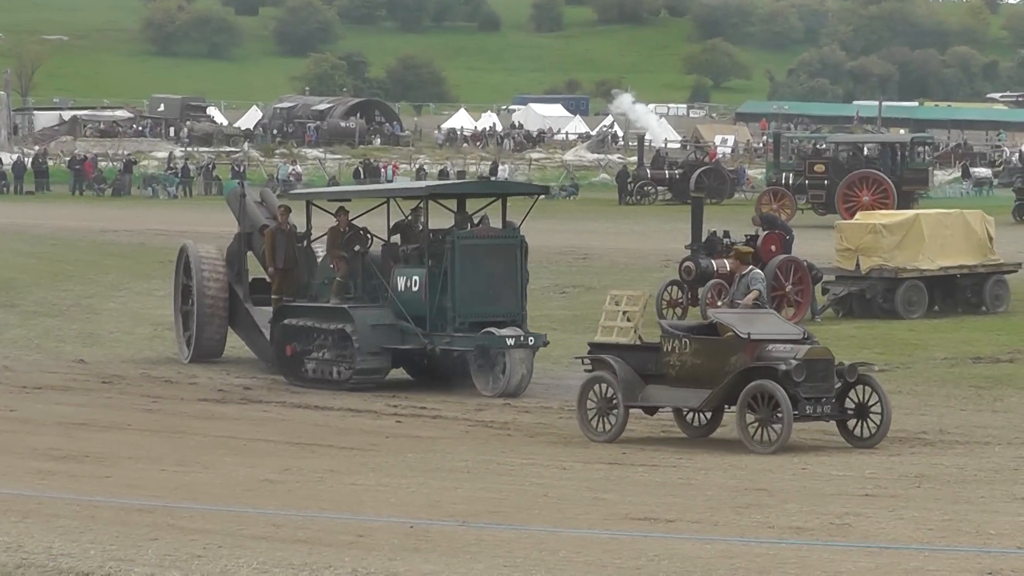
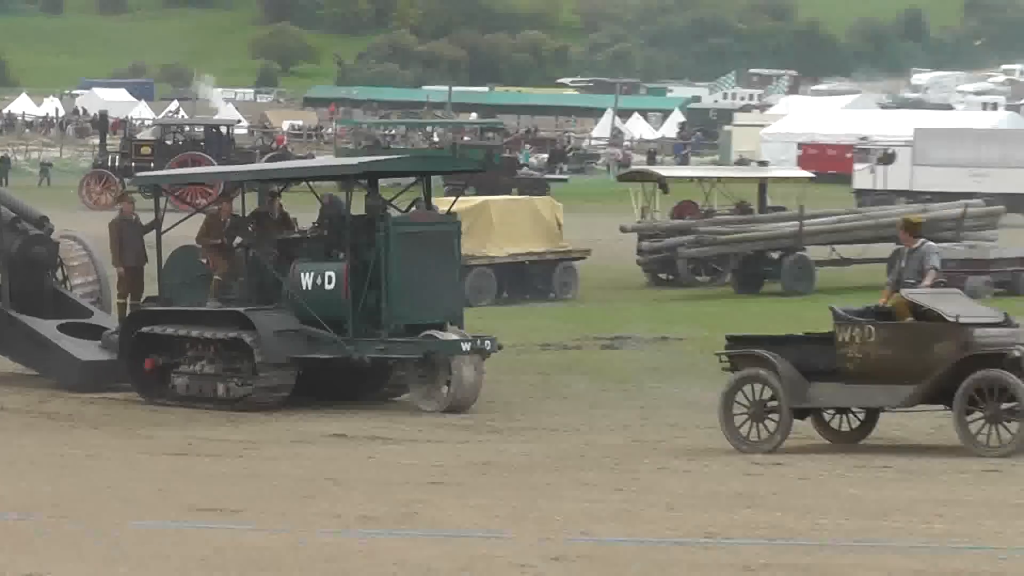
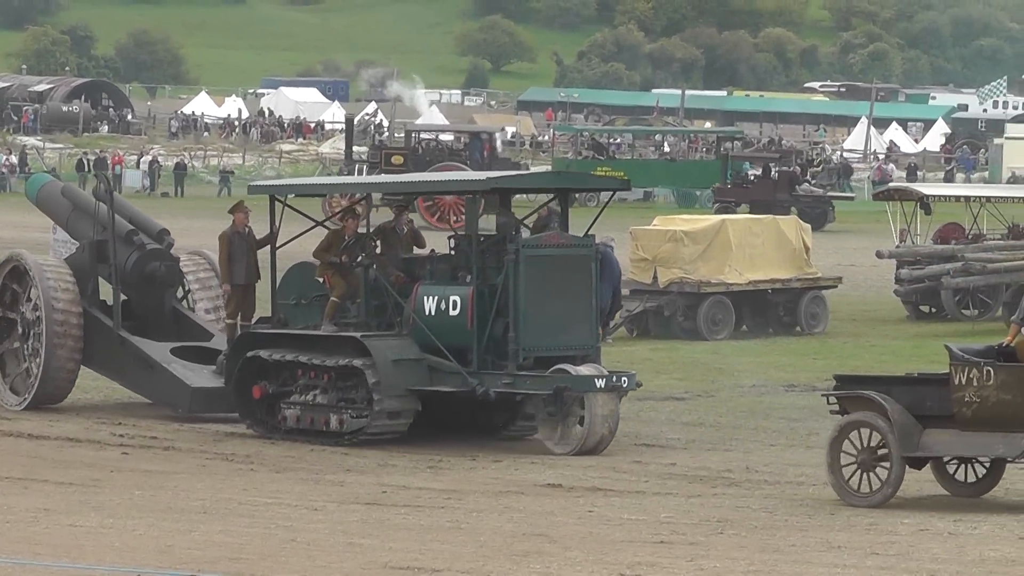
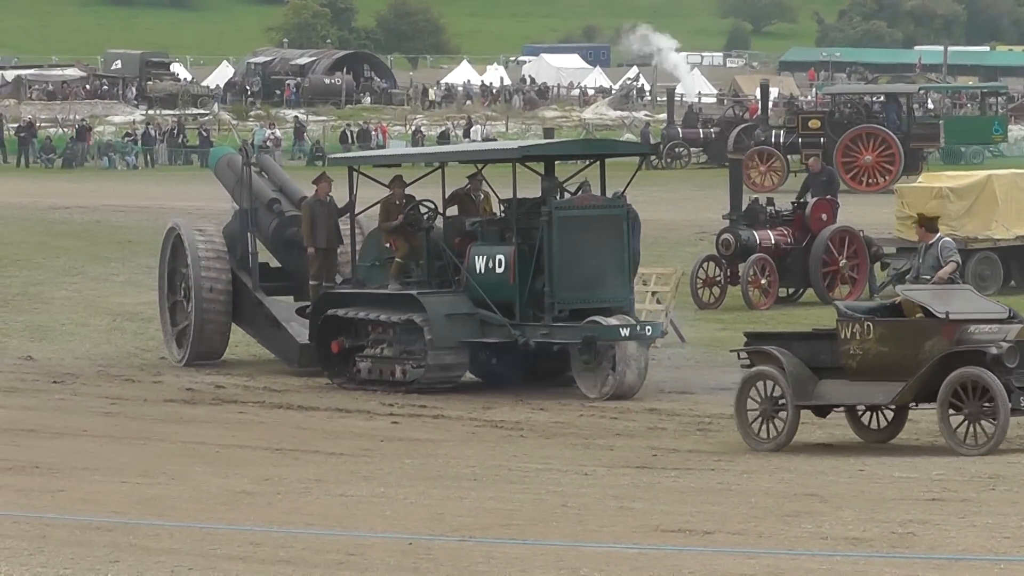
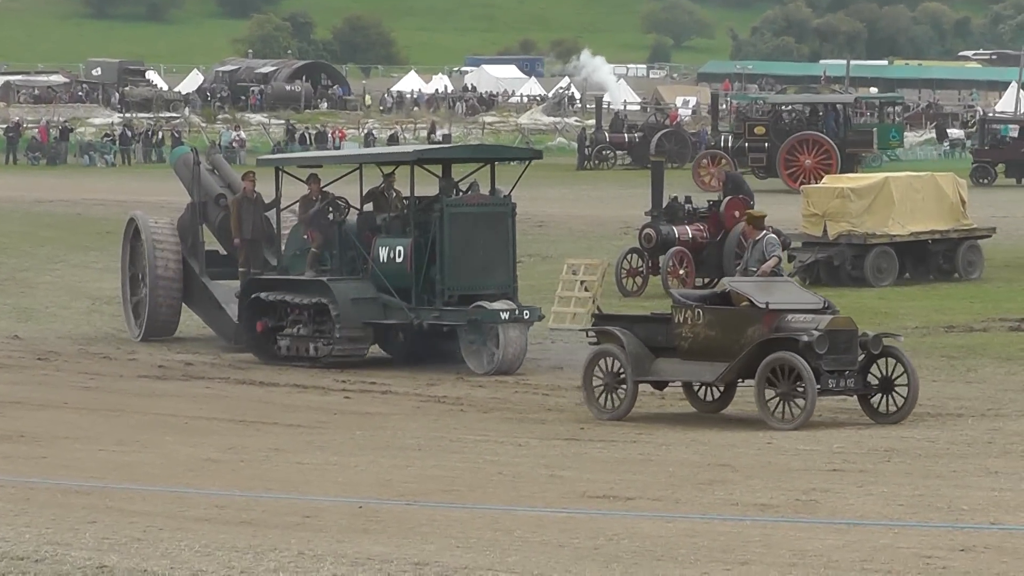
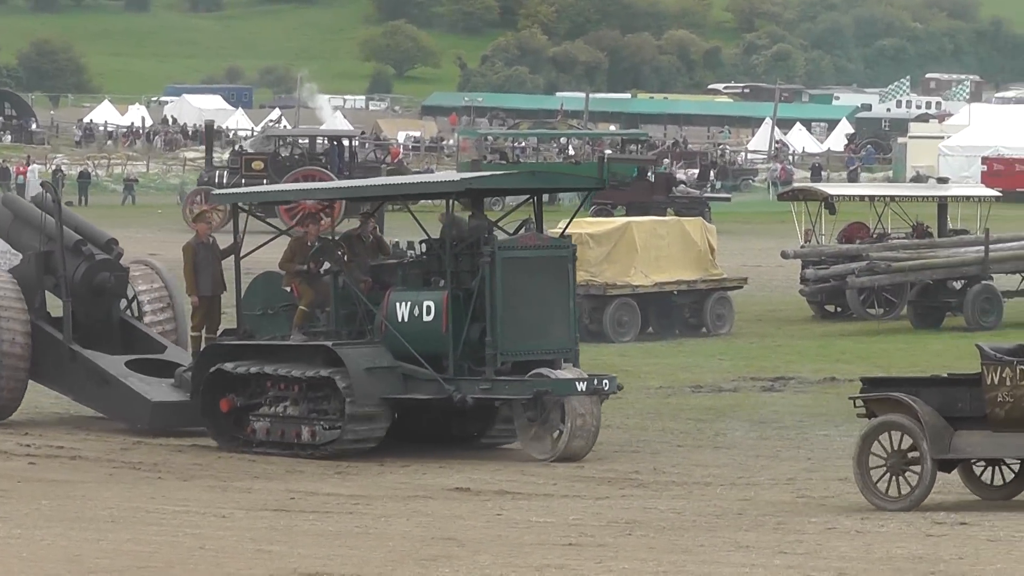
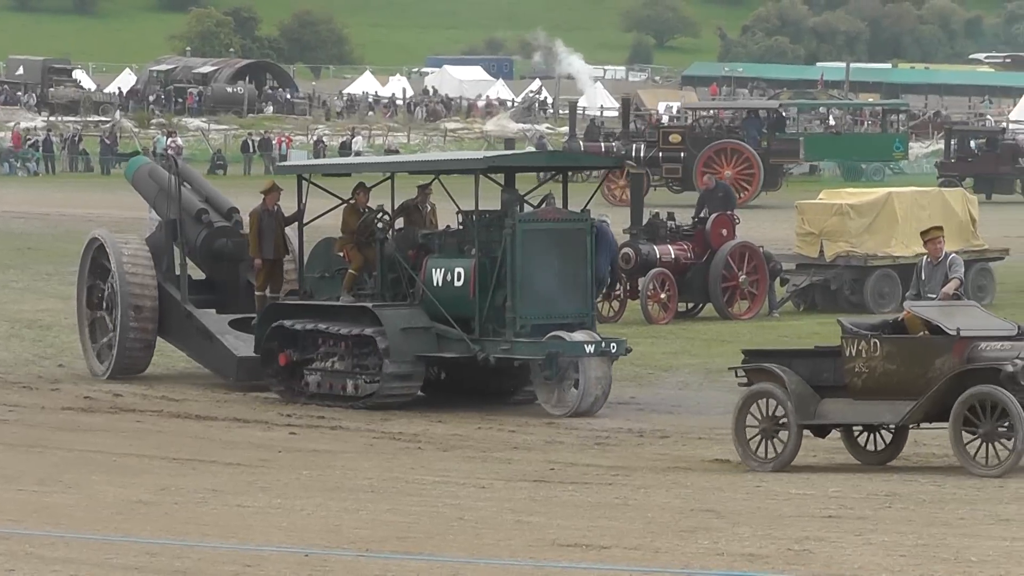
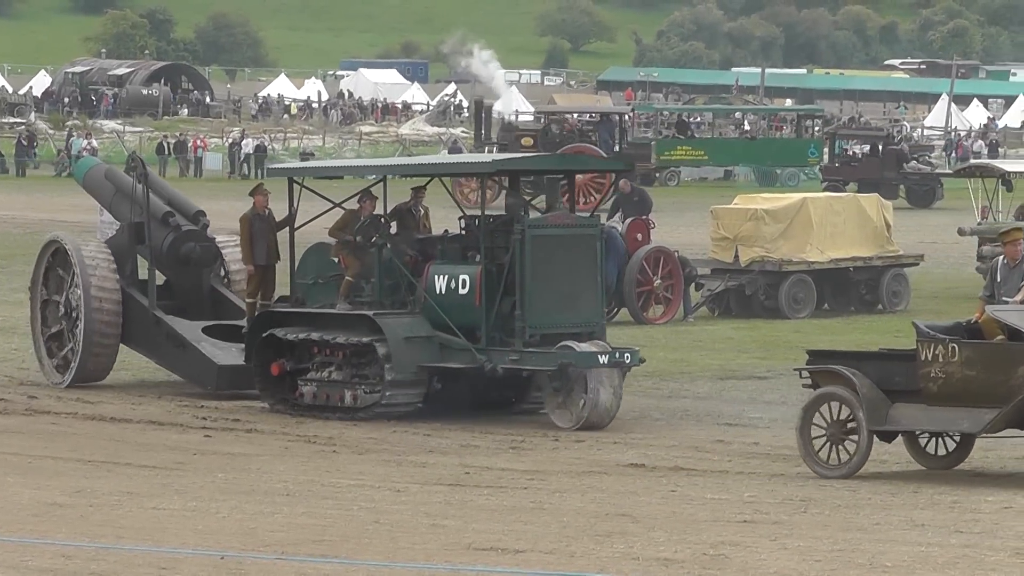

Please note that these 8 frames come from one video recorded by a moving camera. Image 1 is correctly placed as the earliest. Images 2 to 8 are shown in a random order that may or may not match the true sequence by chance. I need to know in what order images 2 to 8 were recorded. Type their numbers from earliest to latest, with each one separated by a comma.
5, 4, 7, 8, 3, 6, 2
